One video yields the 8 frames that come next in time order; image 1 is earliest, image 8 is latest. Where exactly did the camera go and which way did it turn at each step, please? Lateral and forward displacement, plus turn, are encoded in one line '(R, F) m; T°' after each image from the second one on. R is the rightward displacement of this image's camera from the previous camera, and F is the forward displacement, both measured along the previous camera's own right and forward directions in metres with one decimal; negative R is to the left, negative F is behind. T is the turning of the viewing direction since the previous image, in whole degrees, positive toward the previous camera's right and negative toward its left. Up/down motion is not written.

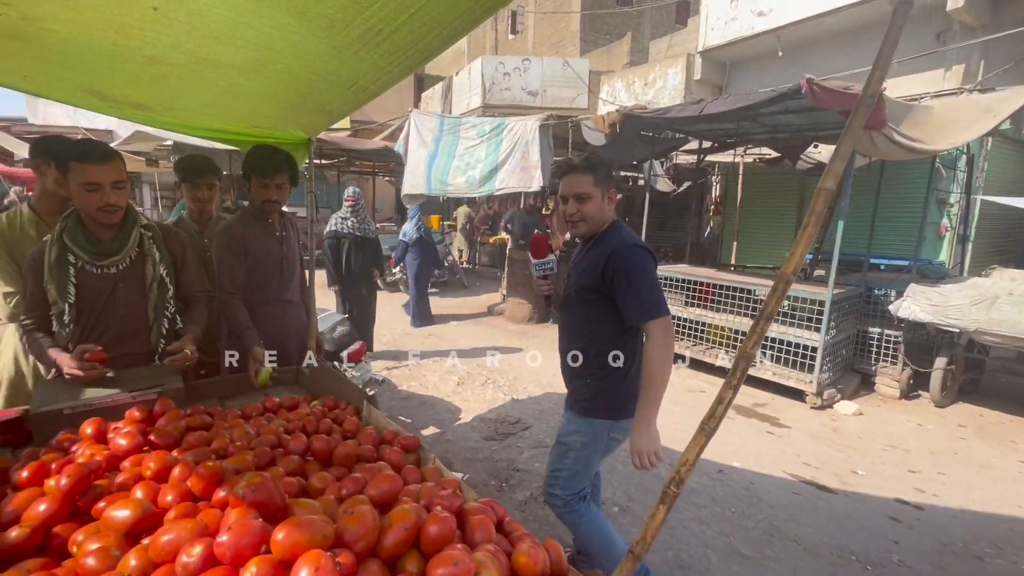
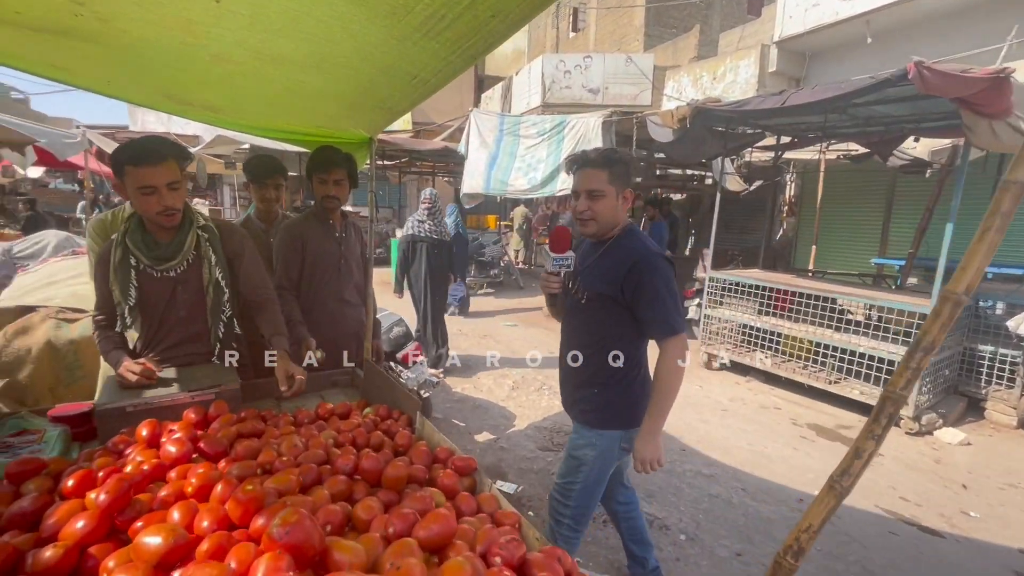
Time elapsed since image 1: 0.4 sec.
(0.0, +0.2) m; -6°
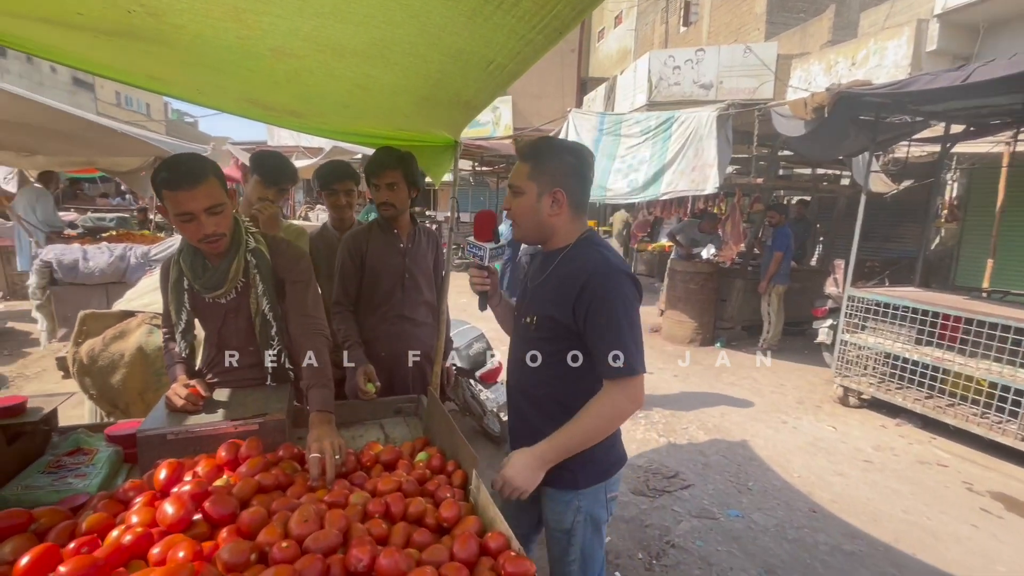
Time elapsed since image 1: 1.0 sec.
(+0.1, +0.5) m; -11°
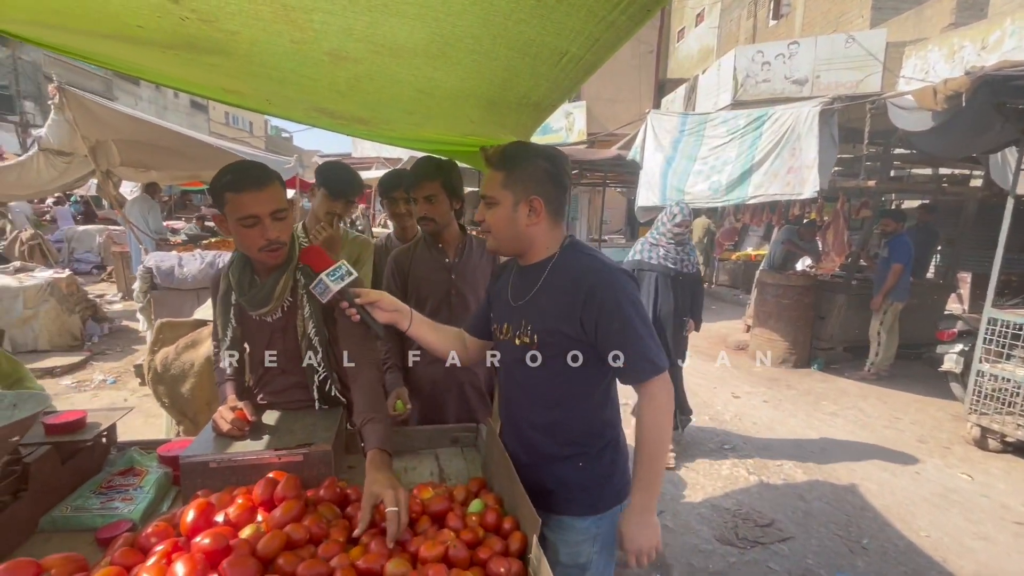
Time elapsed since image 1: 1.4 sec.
(0.0, +0.3) m; -8°
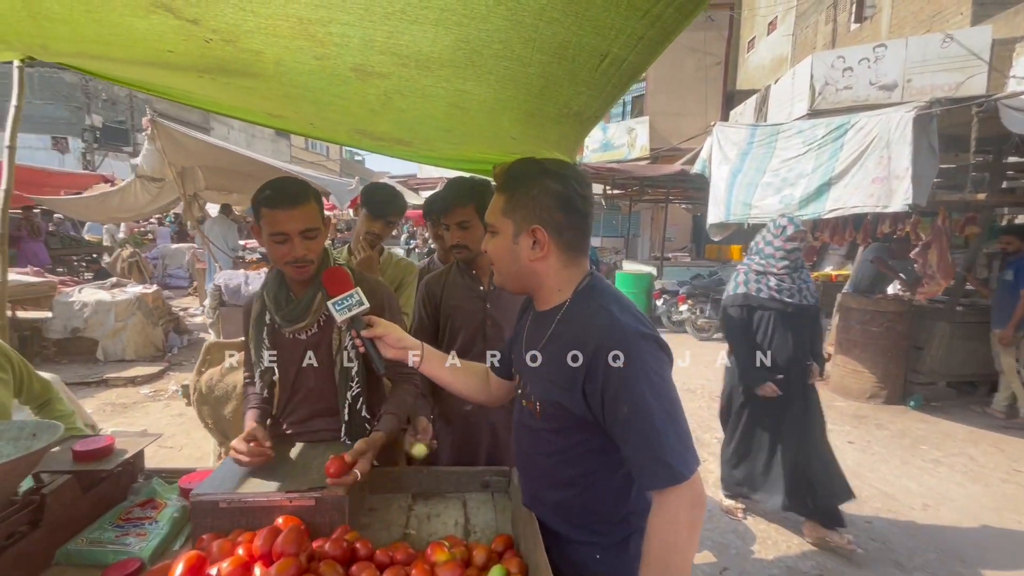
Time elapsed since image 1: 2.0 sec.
(+0.1, +0.2) m; -7°
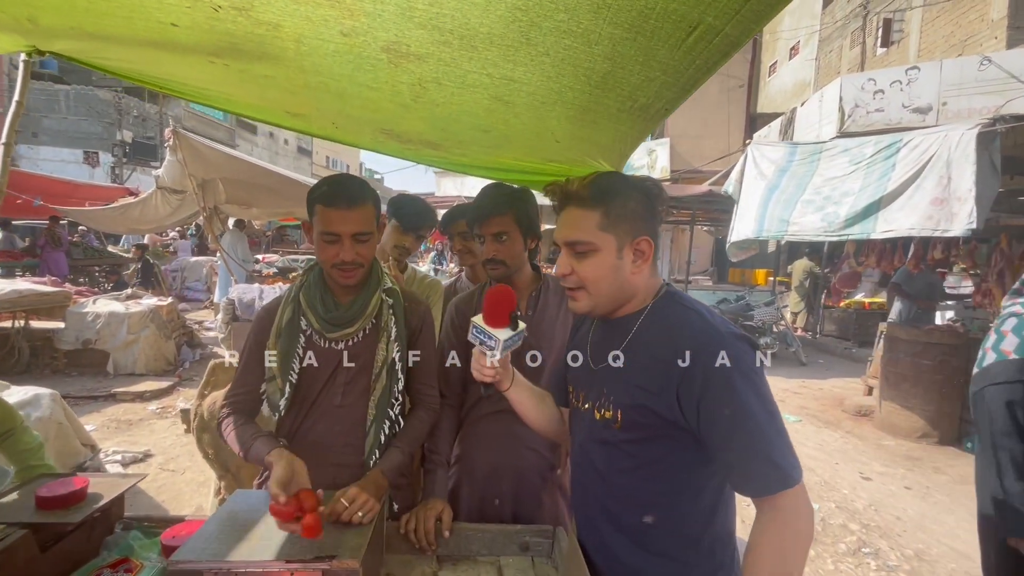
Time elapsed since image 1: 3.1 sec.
(-0.1, +0.4) m; -2°
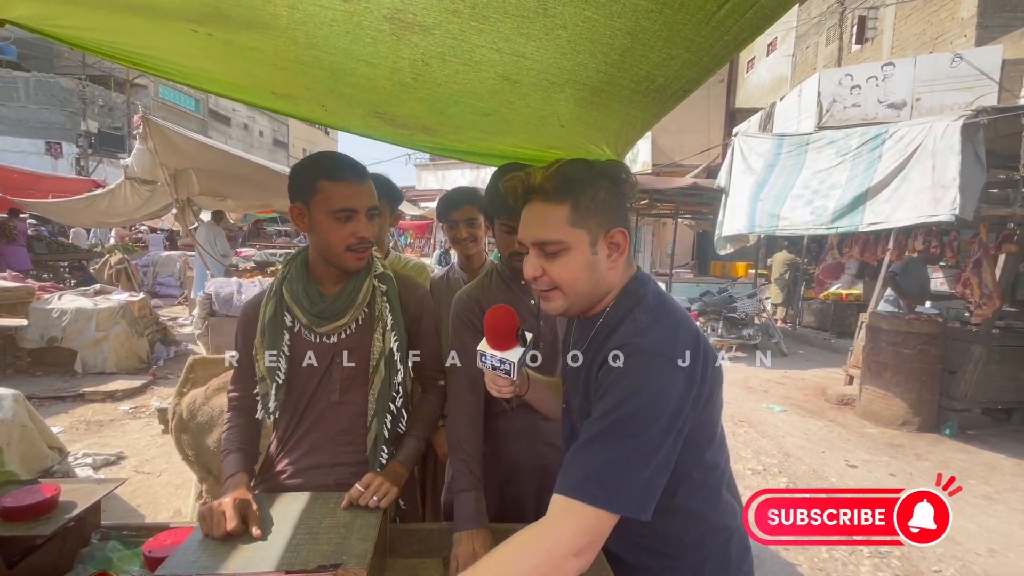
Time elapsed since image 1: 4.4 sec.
(-0.1, +0.1) m; +2°
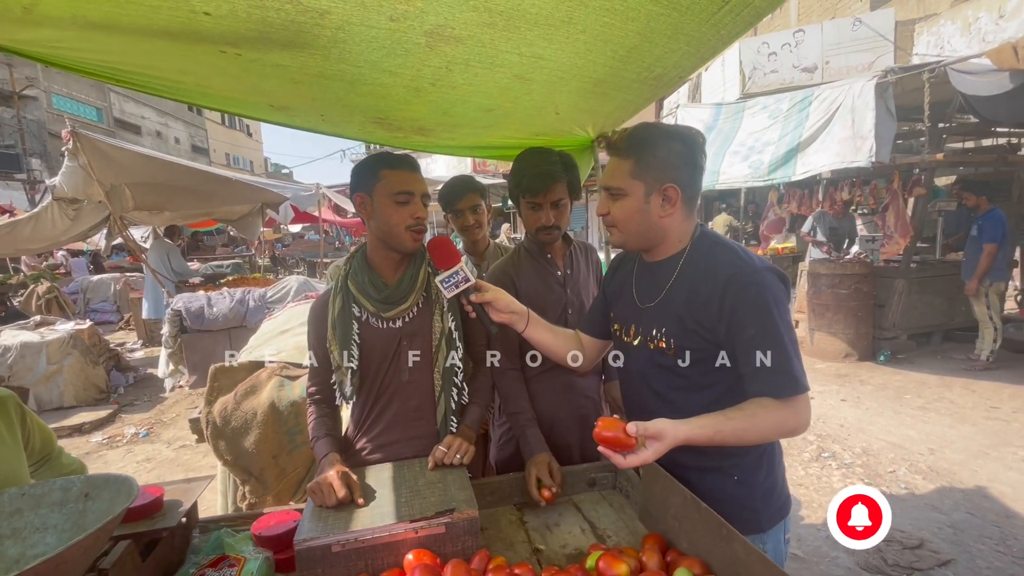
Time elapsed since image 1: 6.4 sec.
(-0.4, -0.2) m; +6°
